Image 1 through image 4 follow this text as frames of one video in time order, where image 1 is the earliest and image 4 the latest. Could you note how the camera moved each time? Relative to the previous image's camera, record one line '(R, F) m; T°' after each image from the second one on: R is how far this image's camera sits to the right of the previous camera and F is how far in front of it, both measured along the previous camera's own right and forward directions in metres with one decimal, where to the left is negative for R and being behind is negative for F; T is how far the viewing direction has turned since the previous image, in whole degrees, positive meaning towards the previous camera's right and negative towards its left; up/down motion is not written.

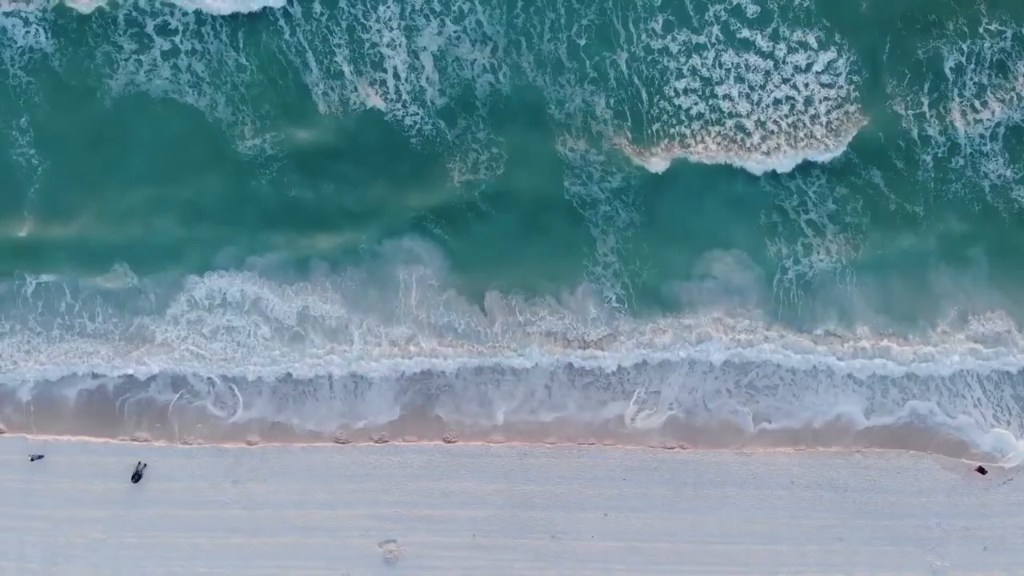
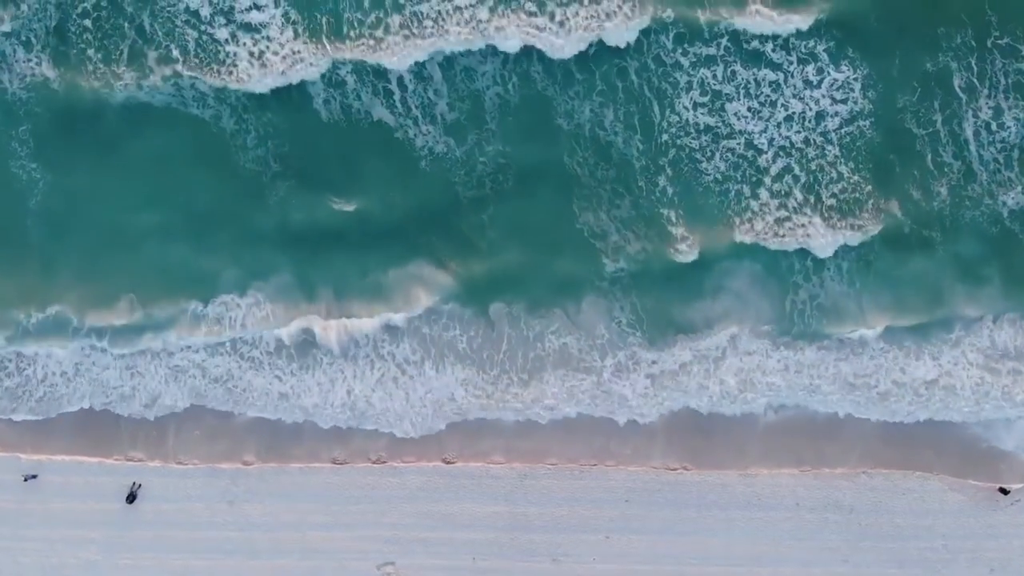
(+3.0, +0.5) m; -3°
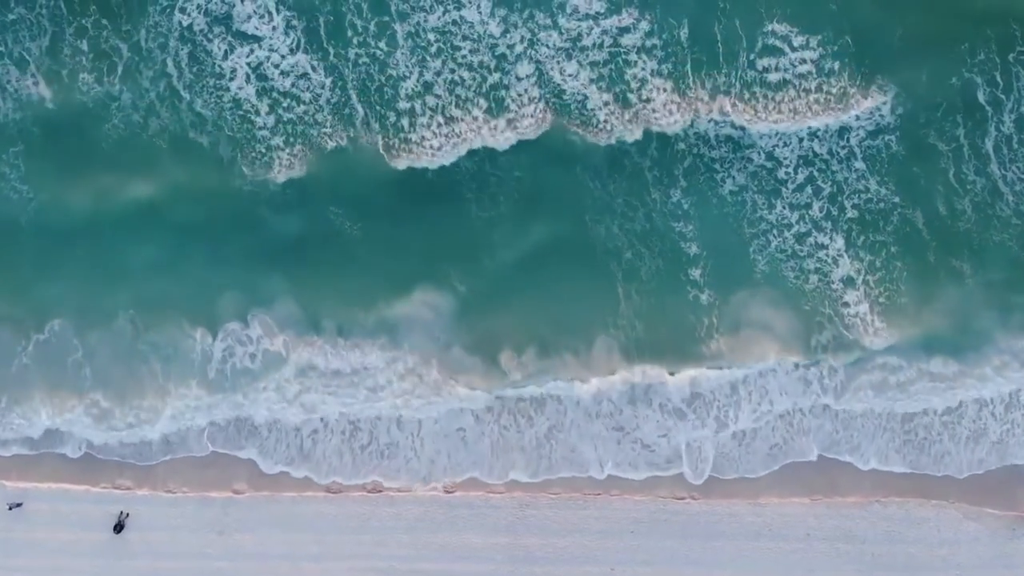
(-0.6, +1.1) m; +1°
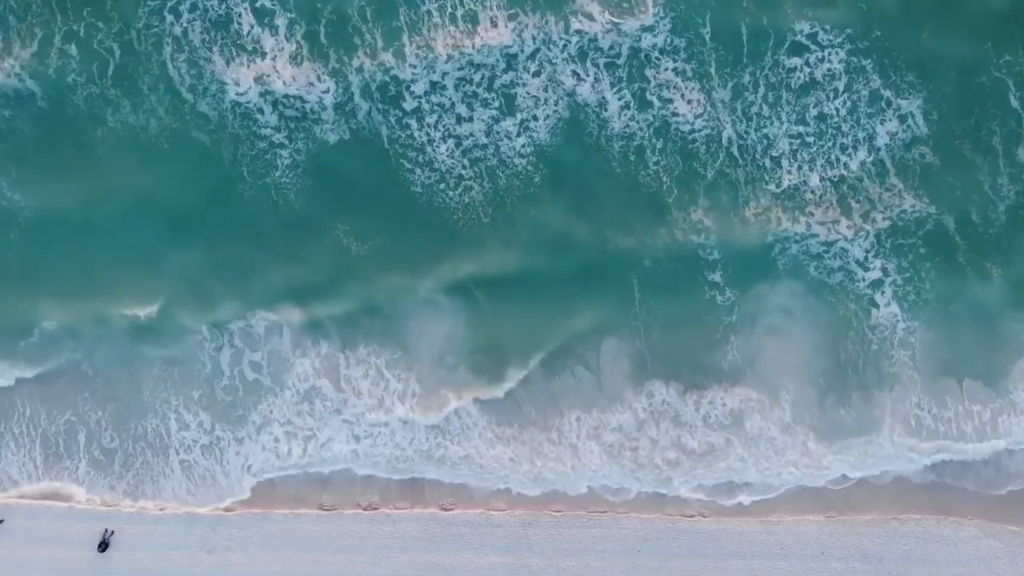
(-0.6, +1.6) m; +1°
